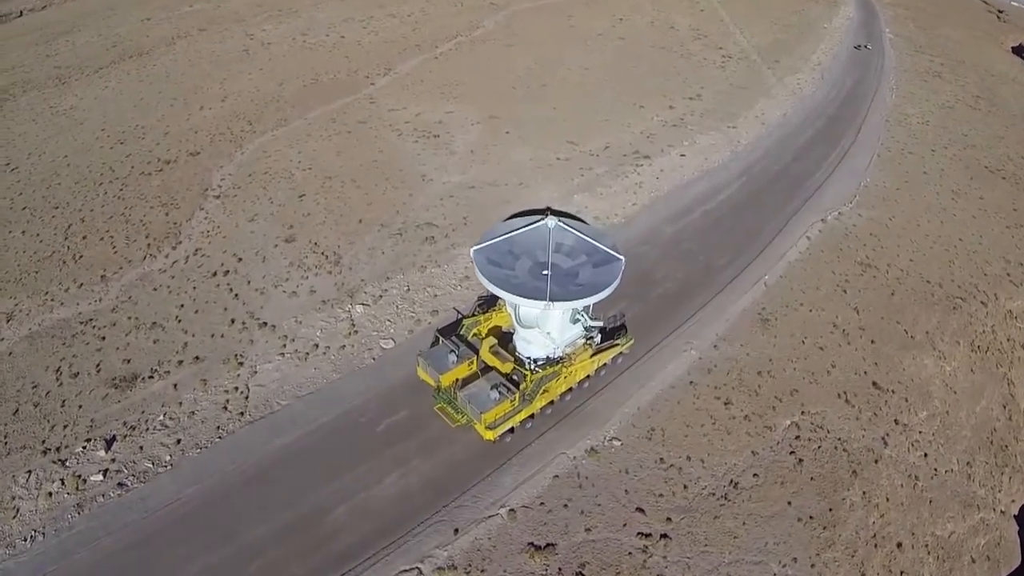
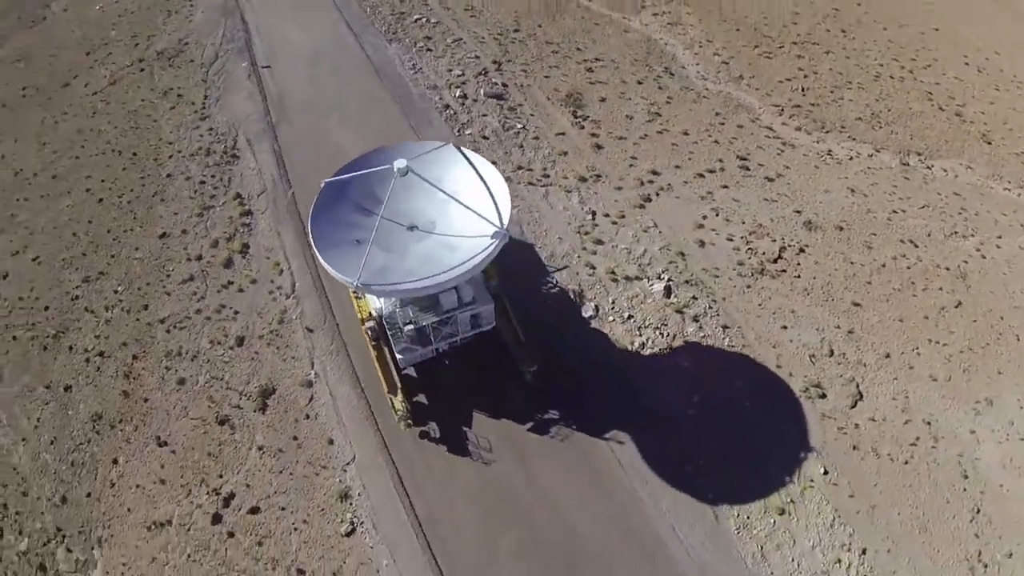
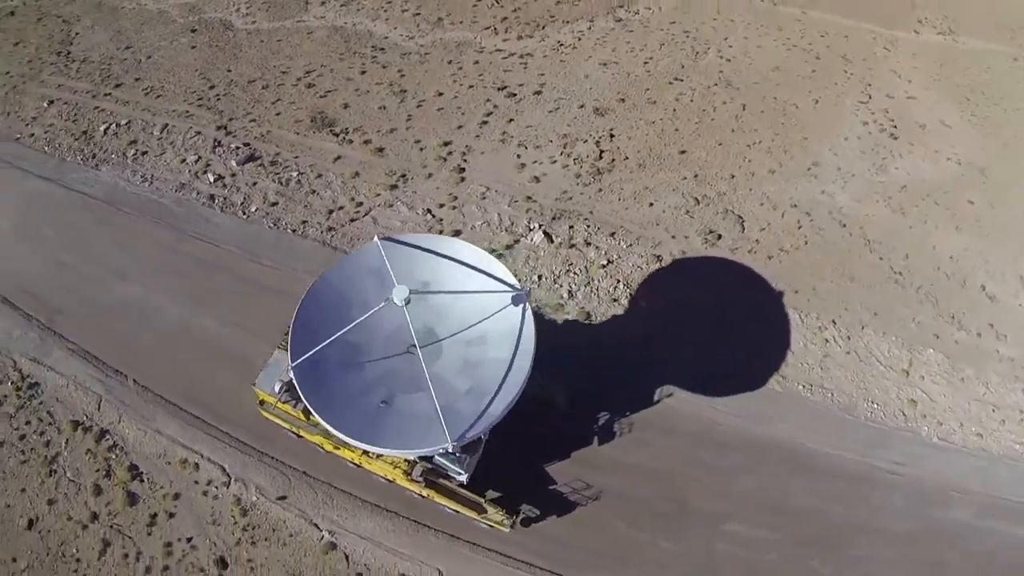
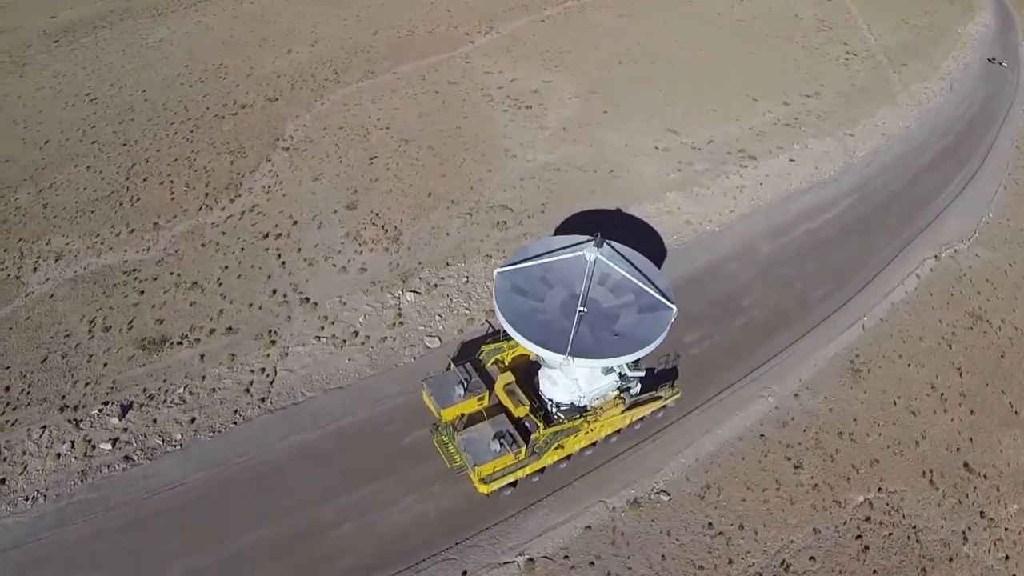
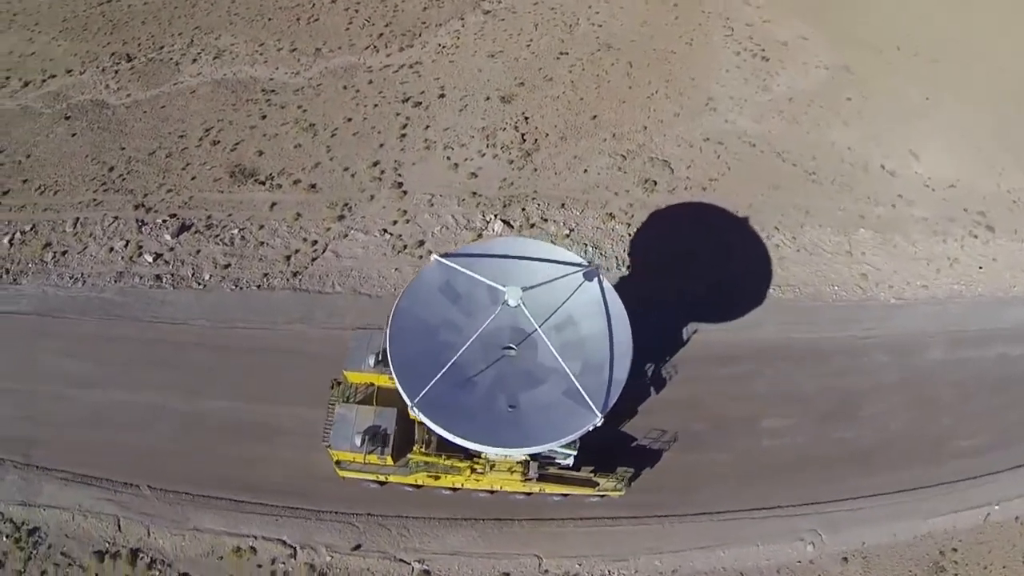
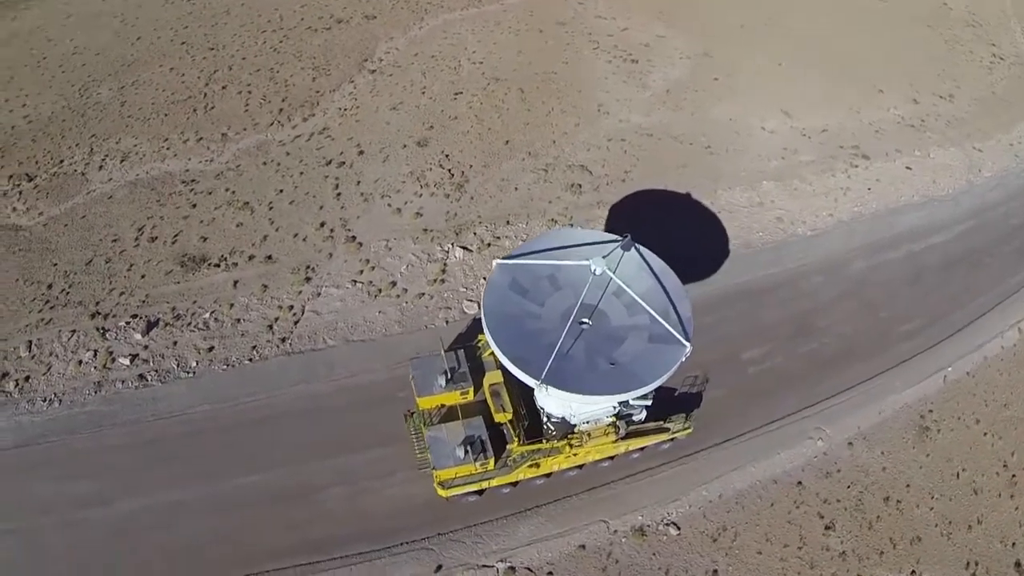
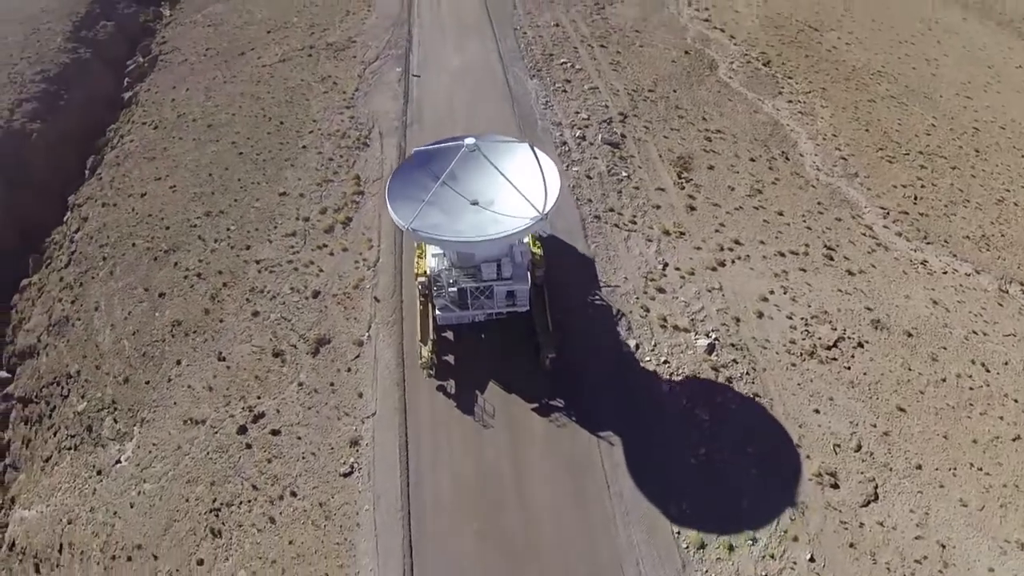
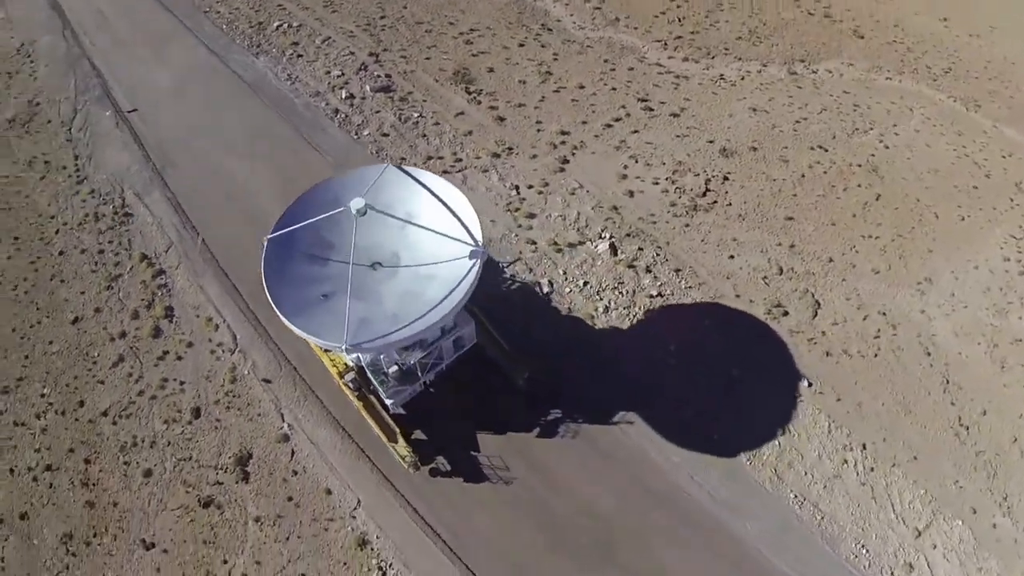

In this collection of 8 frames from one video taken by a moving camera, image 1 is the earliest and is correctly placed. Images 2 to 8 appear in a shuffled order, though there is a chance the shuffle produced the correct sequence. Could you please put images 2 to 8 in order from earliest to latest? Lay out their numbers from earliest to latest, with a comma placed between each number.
4, 6, 5, 3, 8, 2, 7
